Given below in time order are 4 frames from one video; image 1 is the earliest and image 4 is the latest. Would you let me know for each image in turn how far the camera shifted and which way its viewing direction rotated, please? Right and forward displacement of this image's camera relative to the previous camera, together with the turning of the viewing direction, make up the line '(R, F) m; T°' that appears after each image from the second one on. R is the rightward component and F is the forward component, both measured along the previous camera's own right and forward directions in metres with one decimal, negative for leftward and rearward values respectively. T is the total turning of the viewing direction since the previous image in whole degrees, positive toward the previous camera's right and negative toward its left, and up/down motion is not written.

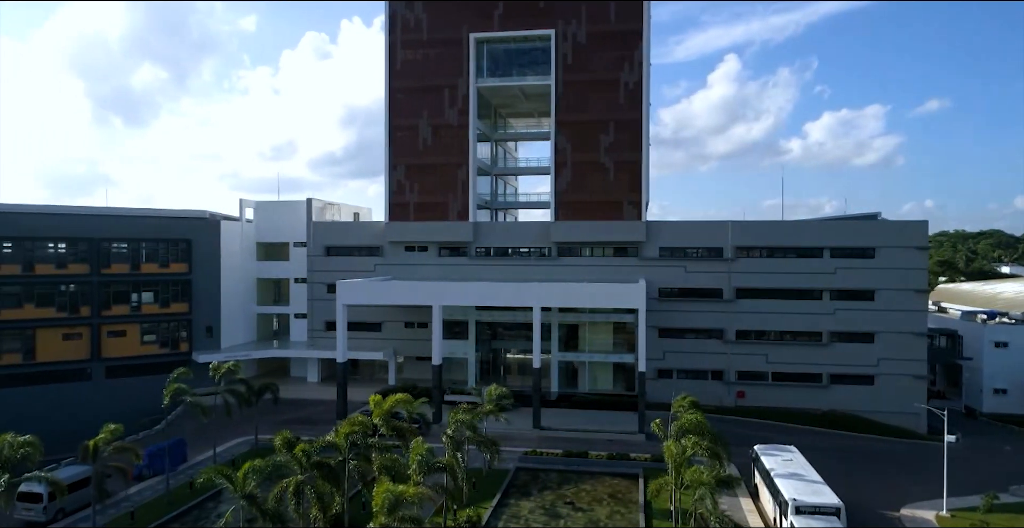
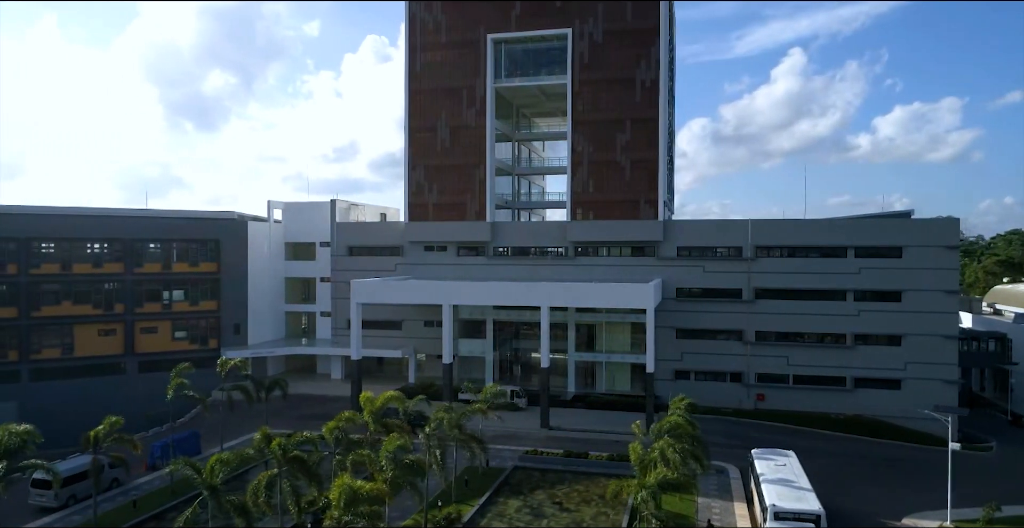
(+2.1, 0.0) m; -4°
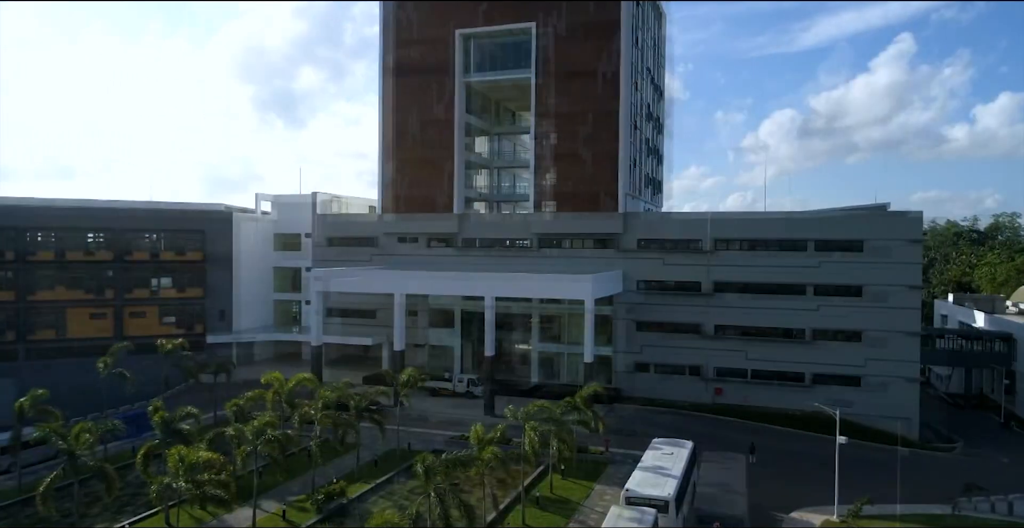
(+5.2, -0.4) m; -5°
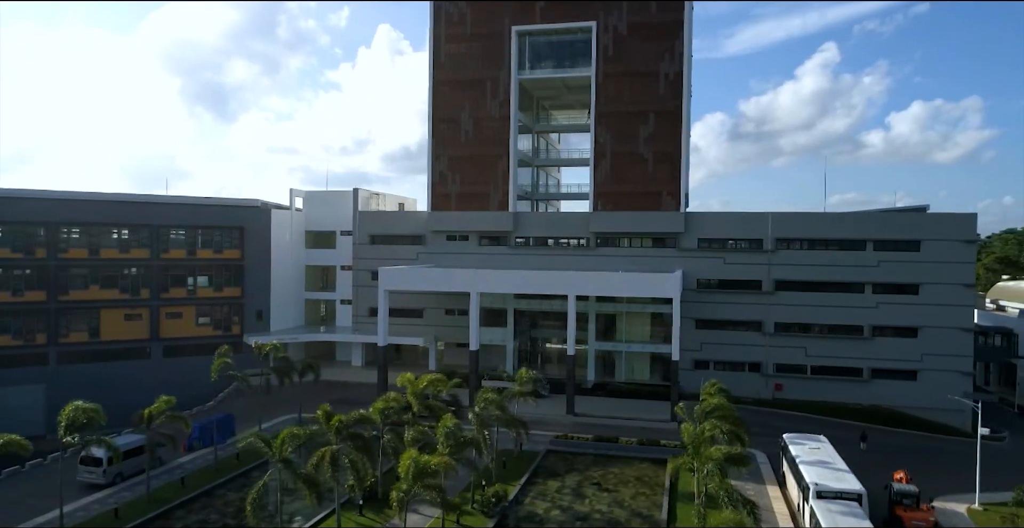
(-6.8, +0.5) m; +5°
